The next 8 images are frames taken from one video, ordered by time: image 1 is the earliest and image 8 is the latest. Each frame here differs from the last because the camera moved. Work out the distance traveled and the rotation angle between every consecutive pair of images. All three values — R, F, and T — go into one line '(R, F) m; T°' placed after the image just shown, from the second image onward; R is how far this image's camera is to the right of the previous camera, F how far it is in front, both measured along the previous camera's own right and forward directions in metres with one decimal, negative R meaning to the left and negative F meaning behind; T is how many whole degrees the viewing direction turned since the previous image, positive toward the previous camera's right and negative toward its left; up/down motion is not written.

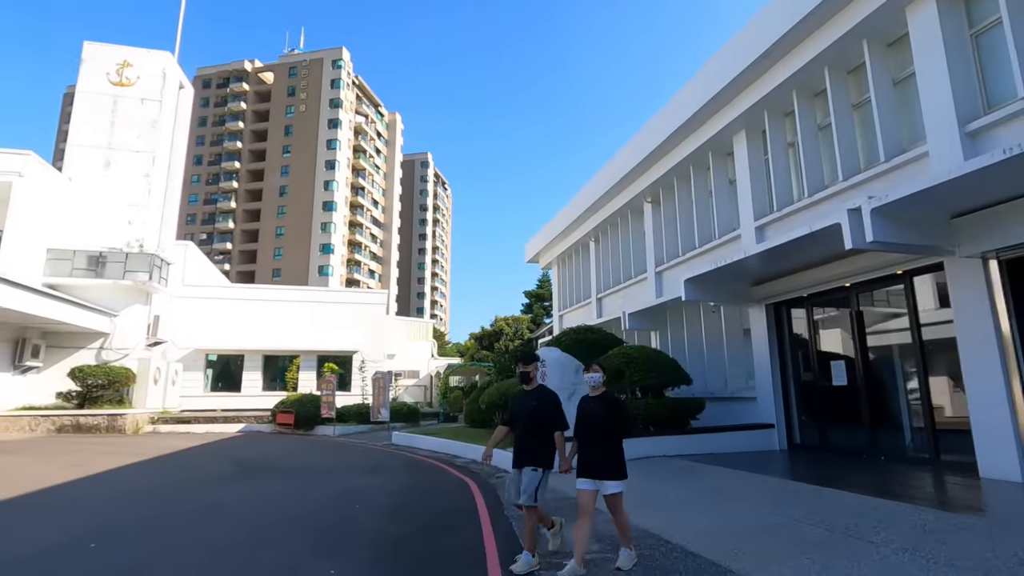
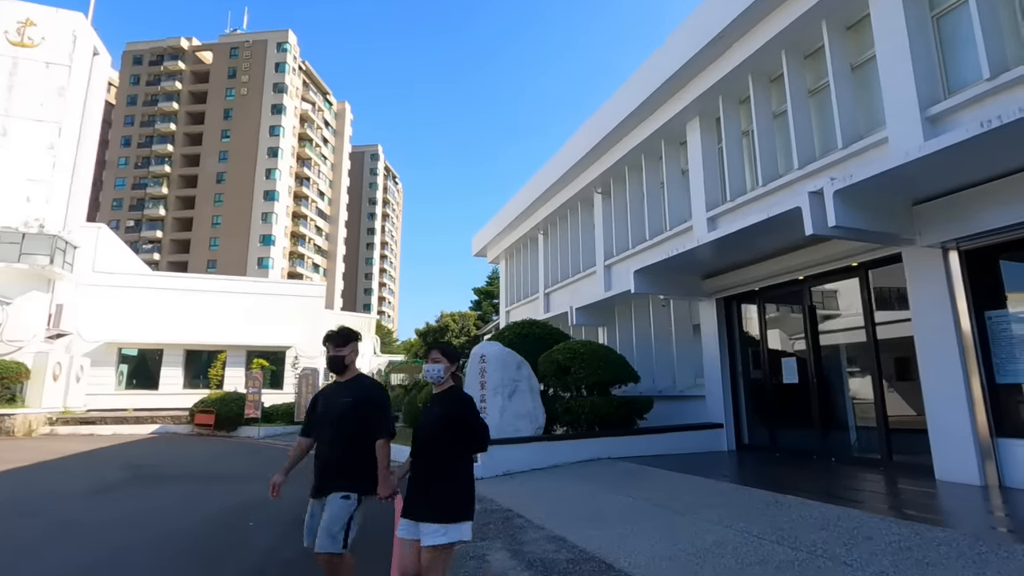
(+0.2, +0.8) m; +5°
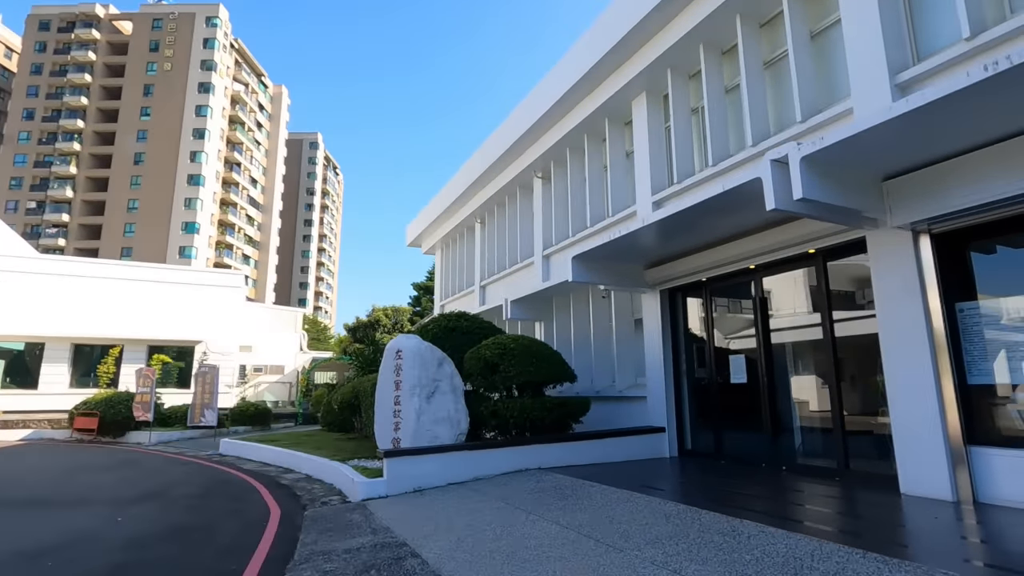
(+0.4, +1.2) m; +6°
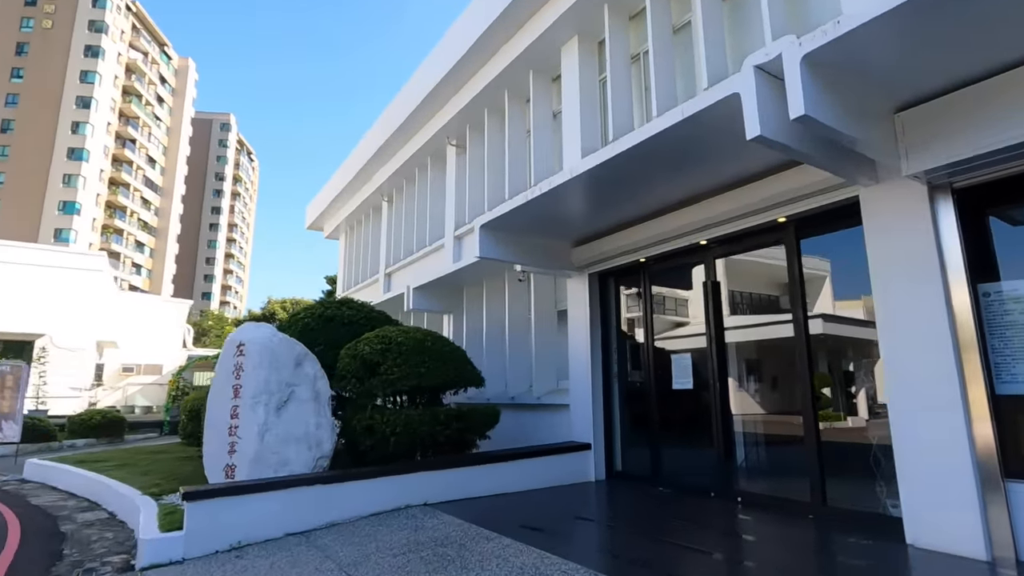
(+0.5, +1.9) m; +8°
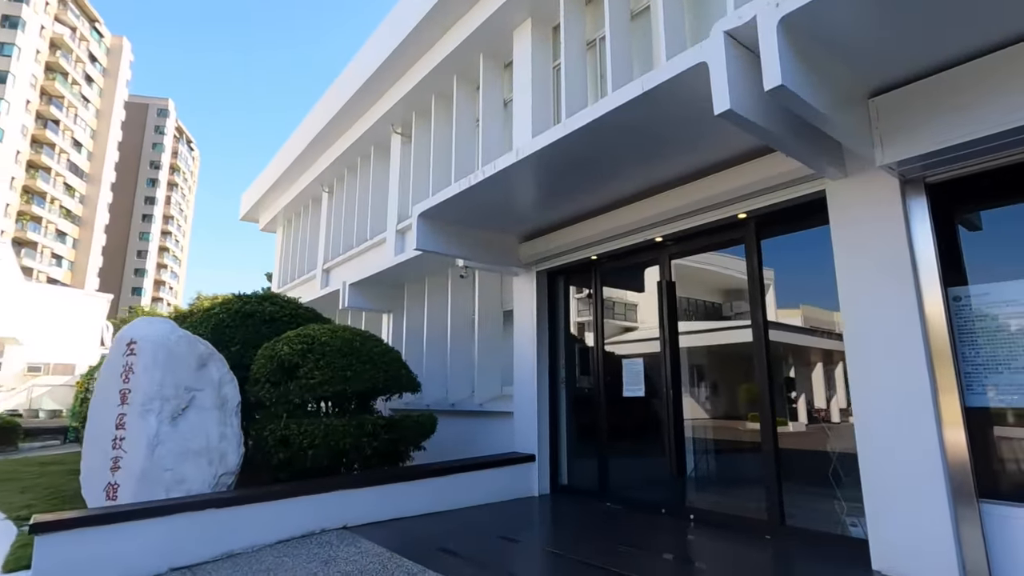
(+0.1, +0.6) m; +5°
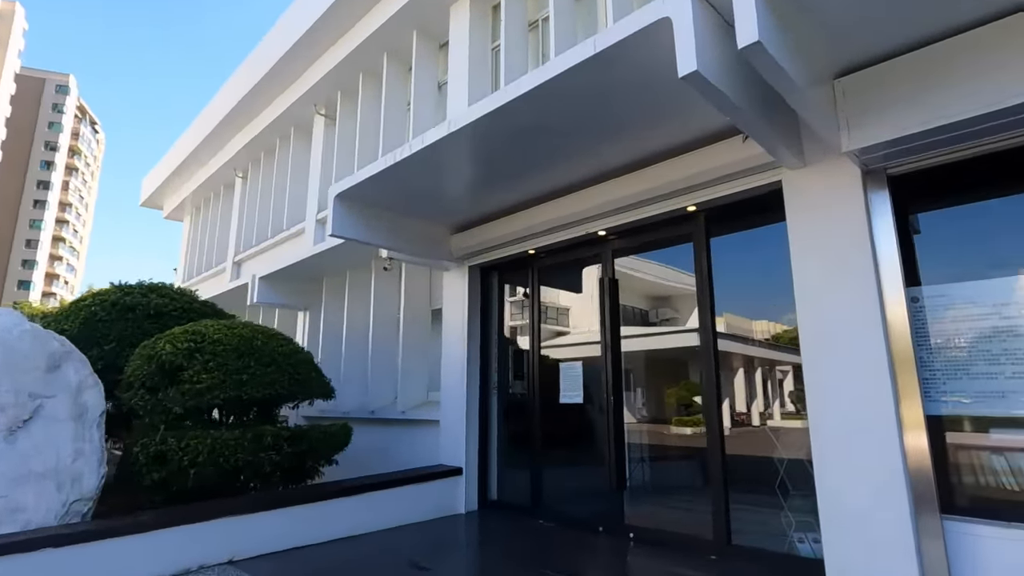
(0.0, +0.6) m; +7°
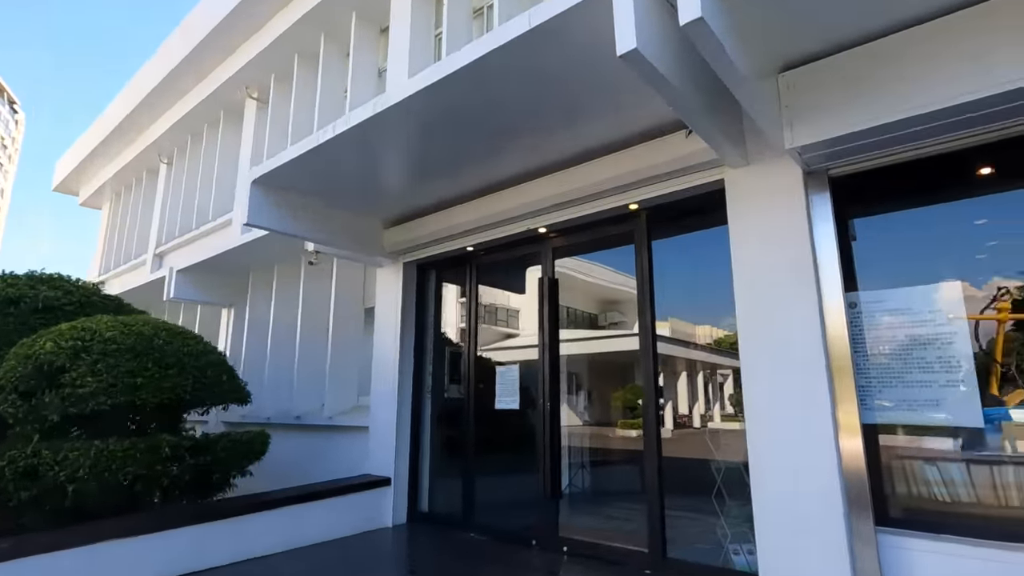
(+0.2, +0.3) m; +5°
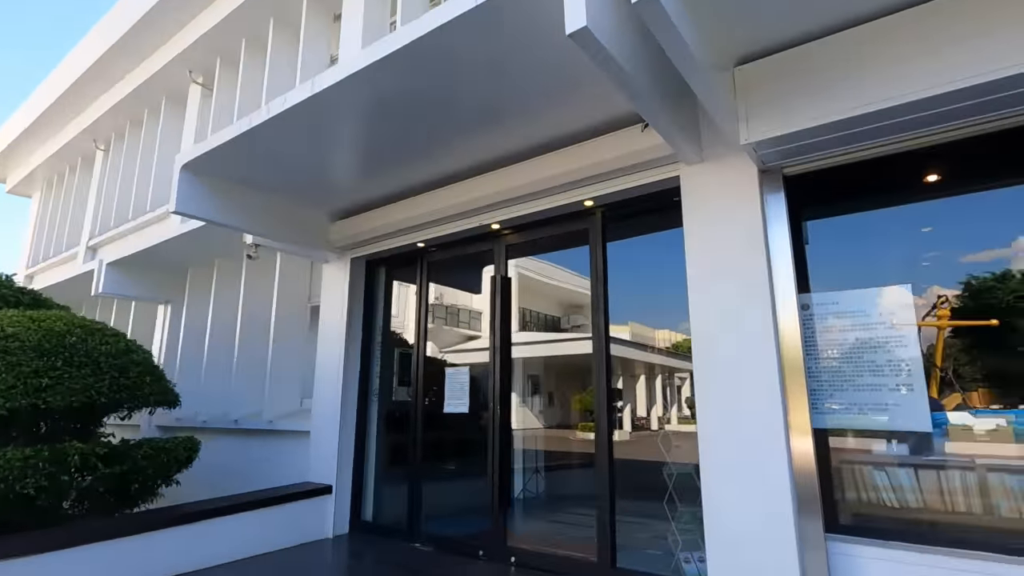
(+0.1, +0.2) m; +4°
